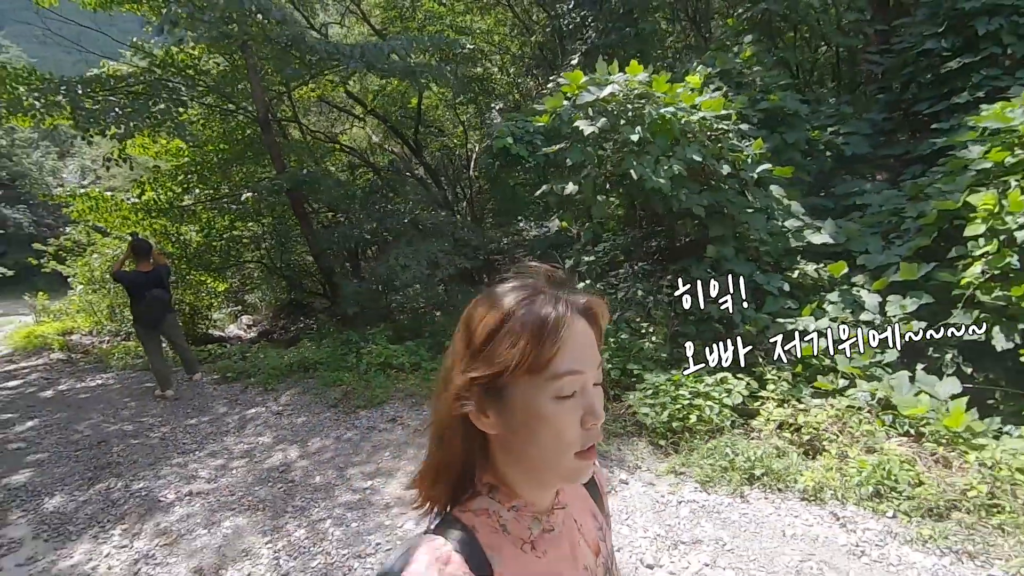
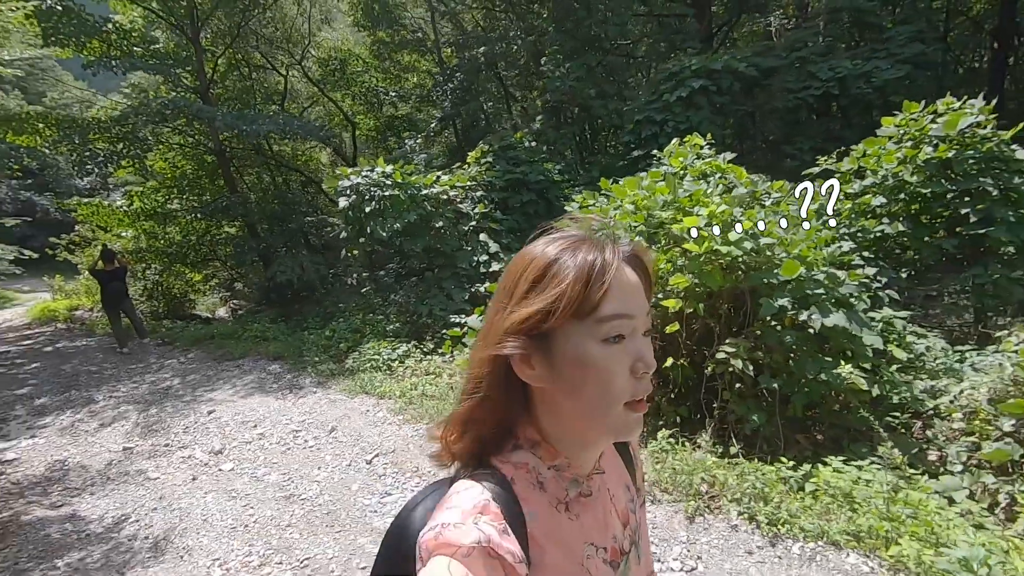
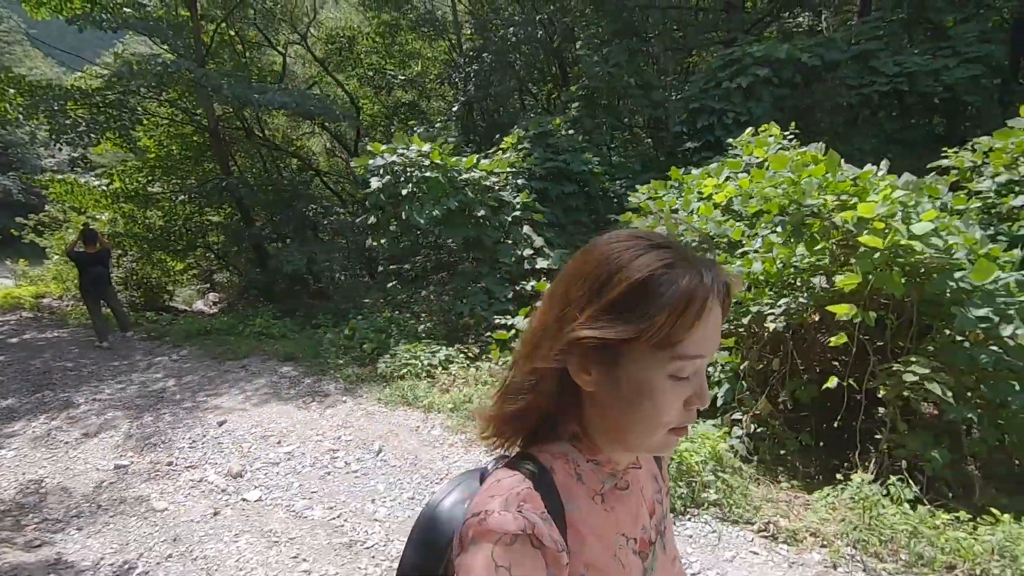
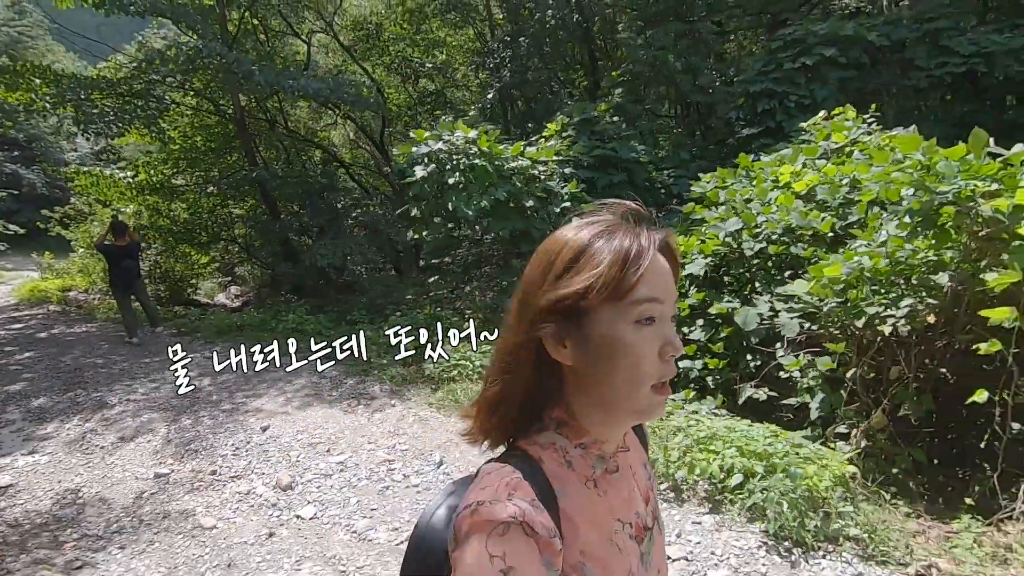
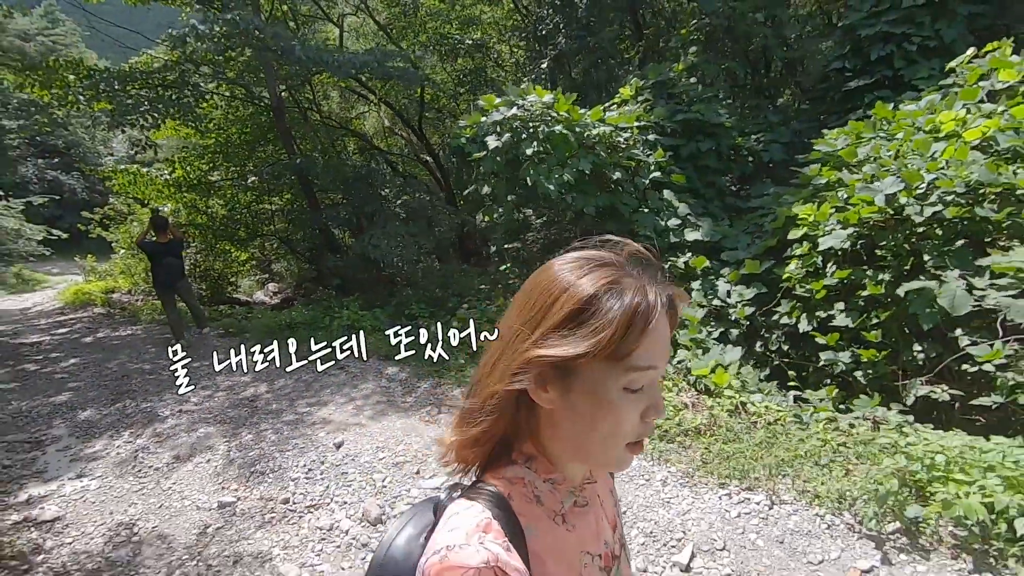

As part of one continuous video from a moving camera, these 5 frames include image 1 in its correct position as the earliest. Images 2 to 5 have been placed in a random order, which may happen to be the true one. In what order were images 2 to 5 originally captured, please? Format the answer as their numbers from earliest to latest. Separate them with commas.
5, 4, 3, 2
